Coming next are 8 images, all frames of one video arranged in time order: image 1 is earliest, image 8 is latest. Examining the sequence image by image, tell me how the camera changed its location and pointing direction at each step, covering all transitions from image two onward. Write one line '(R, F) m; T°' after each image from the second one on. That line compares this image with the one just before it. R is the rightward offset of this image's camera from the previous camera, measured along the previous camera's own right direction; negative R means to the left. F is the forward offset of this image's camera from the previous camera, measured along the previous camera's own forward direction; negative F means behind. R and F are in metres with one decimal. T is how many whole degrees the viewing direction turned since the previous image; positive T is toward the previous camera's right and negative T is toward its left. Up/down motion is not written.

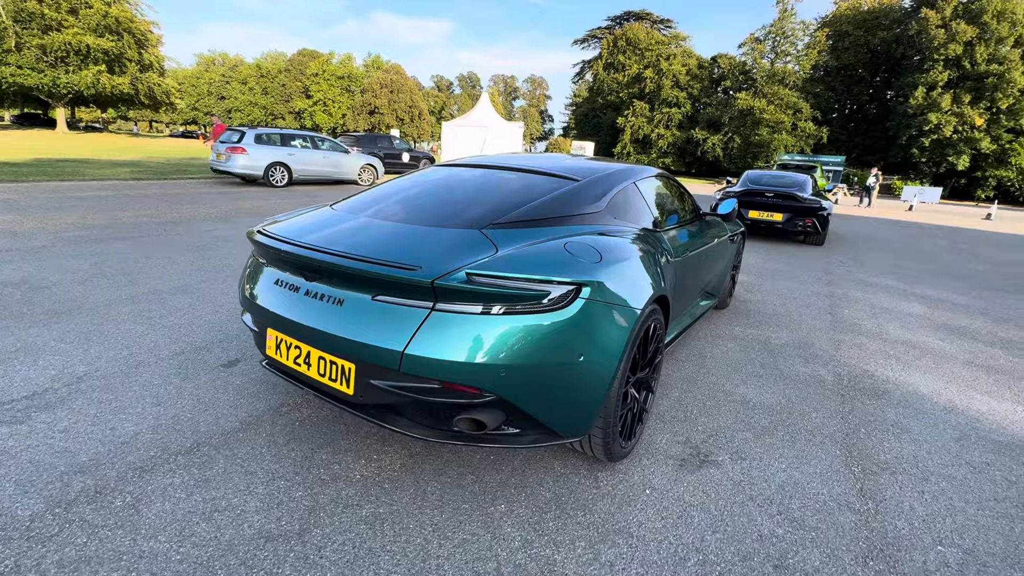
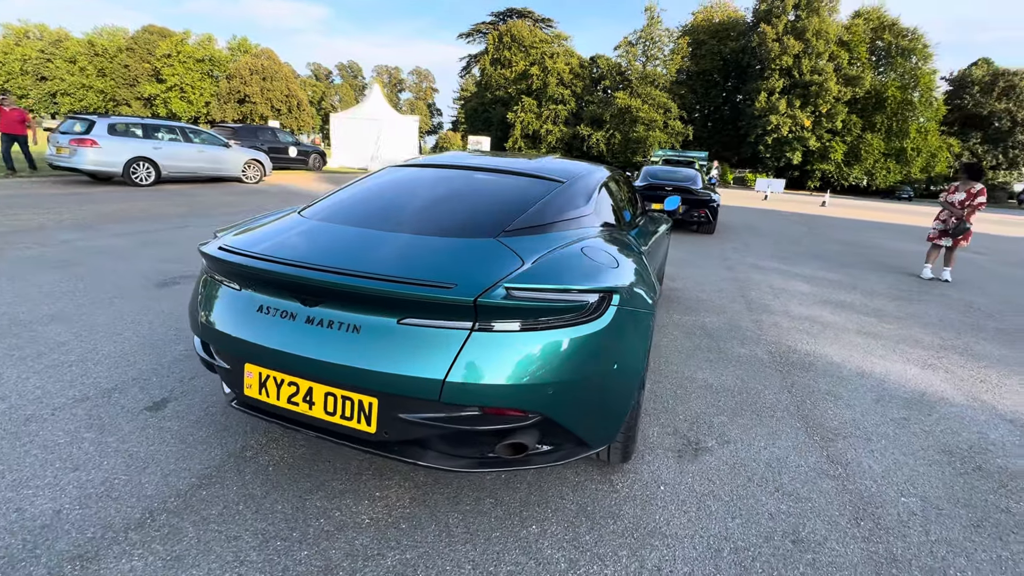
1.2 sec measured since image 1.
(-0.5, +0.2) m; +13°
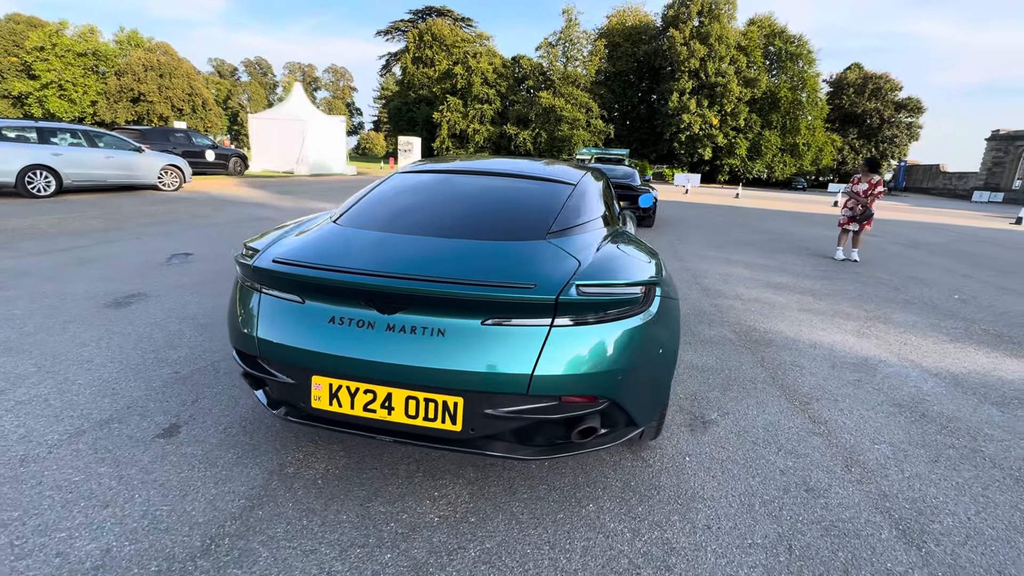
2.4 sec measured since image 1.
(-0.5, -0.1) m; +8°
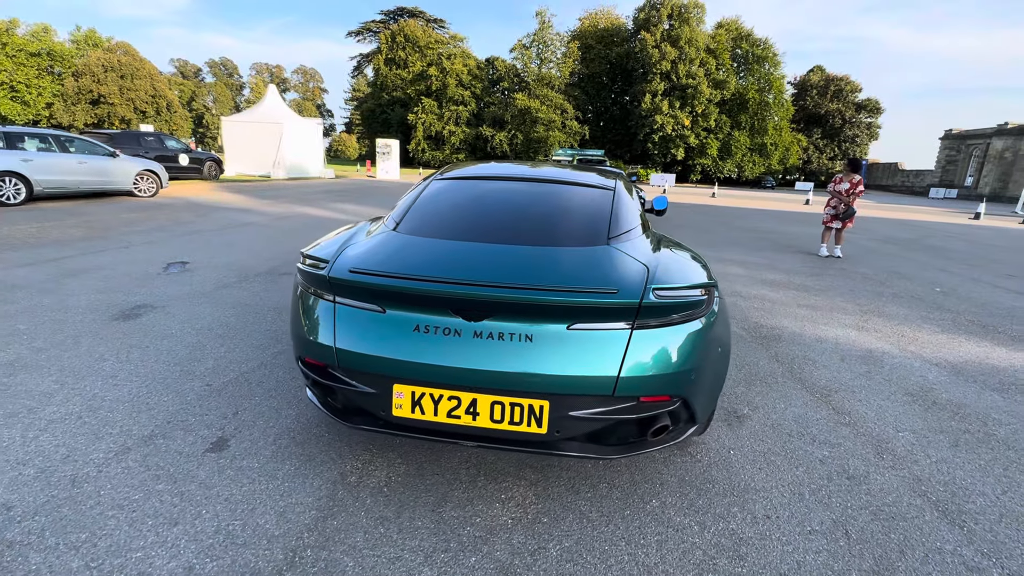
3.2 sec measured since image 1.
(-0.4, 0.0) m; +3°
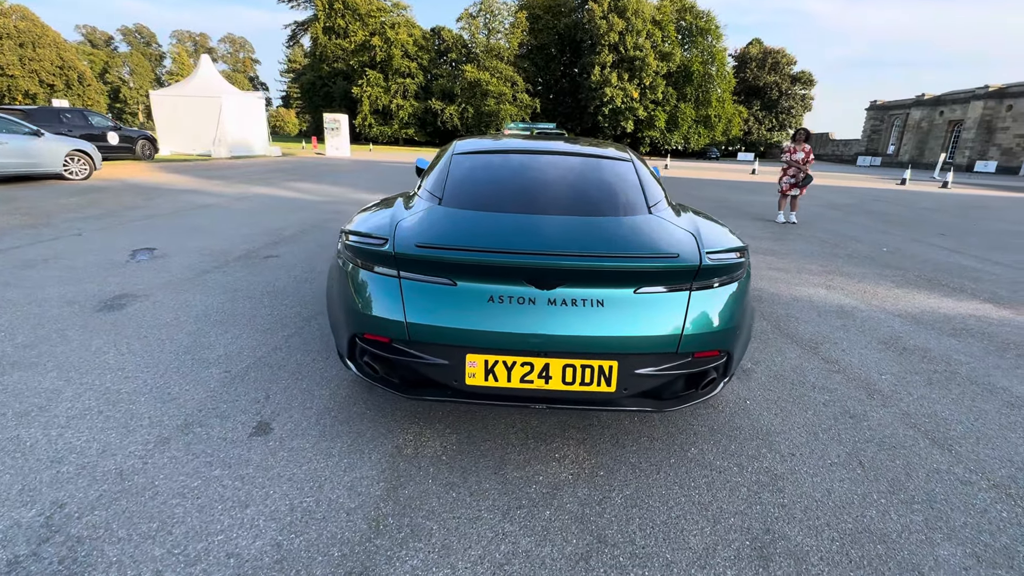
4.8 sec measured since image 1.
(-0.5, -0.1) m; +6°
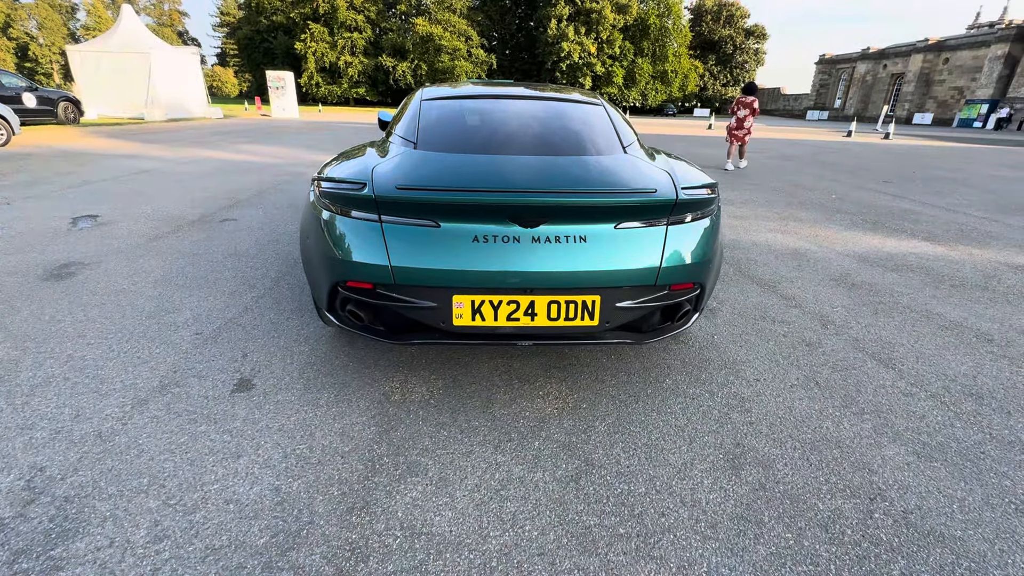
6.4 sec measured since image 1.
(-0.1, 0.0) m; +4°
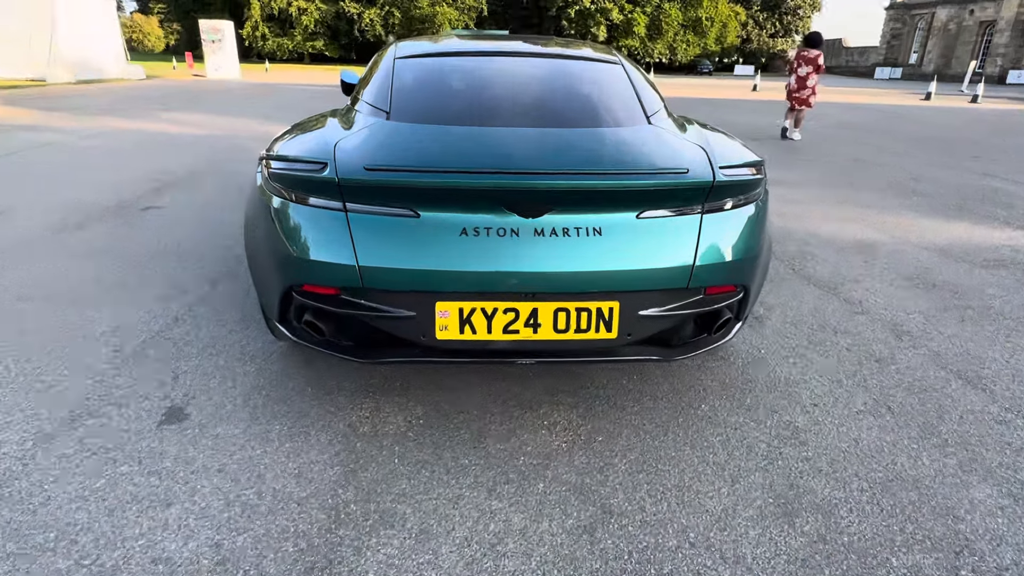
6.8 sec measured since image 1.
(+0.1, +0.4) m; -5°
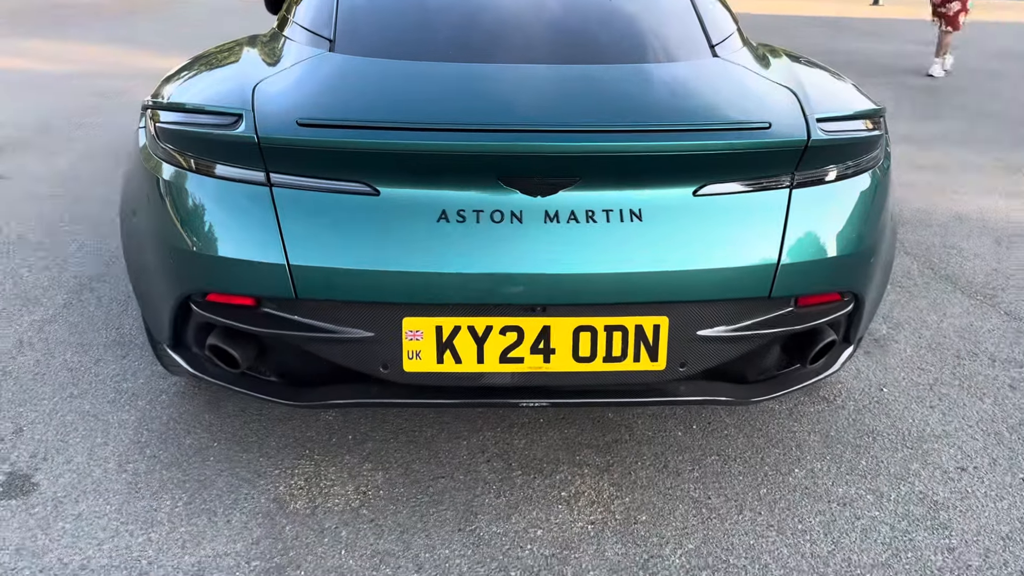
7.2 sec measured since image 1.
(+0.1, +0.5) m; -8°
